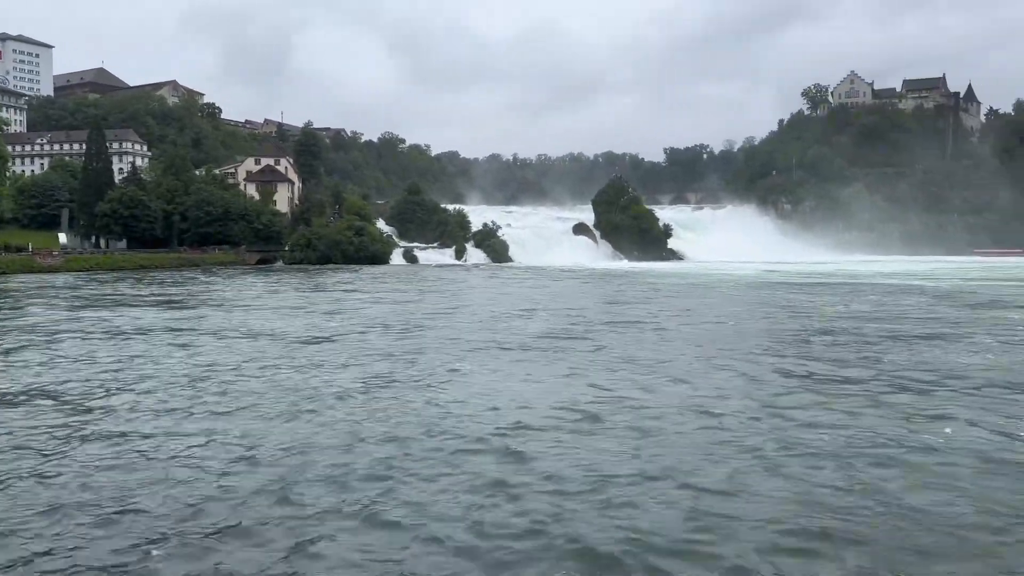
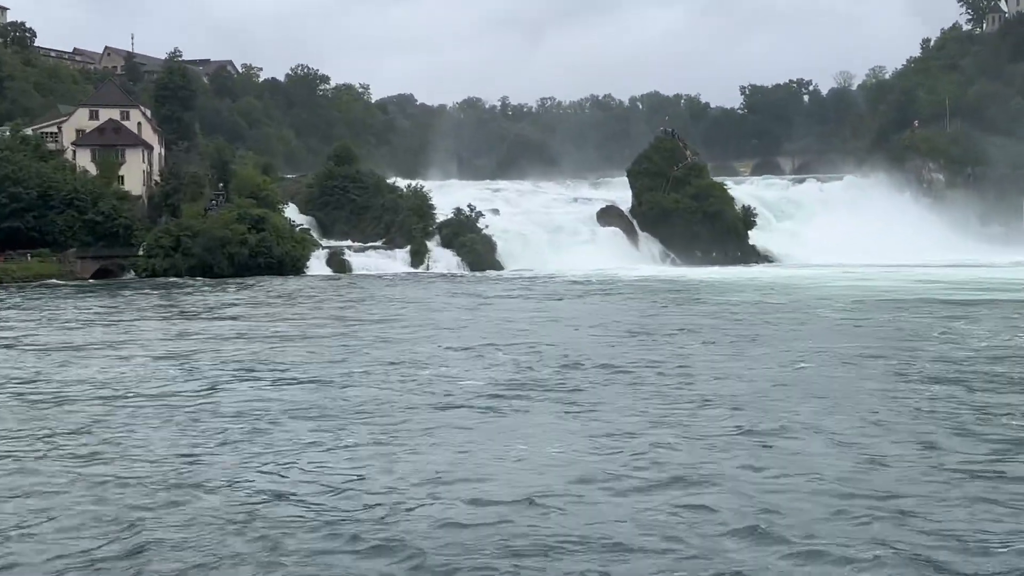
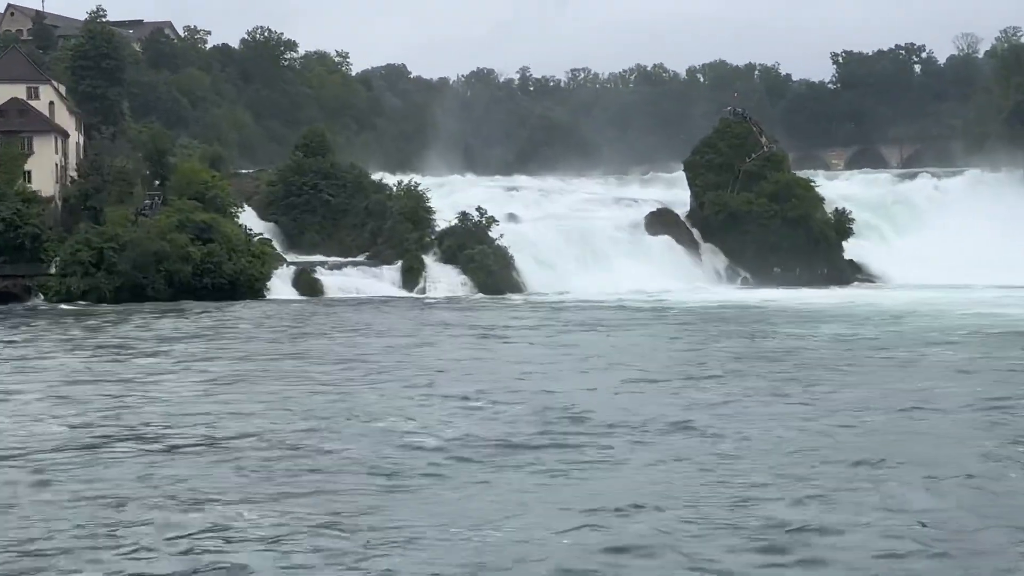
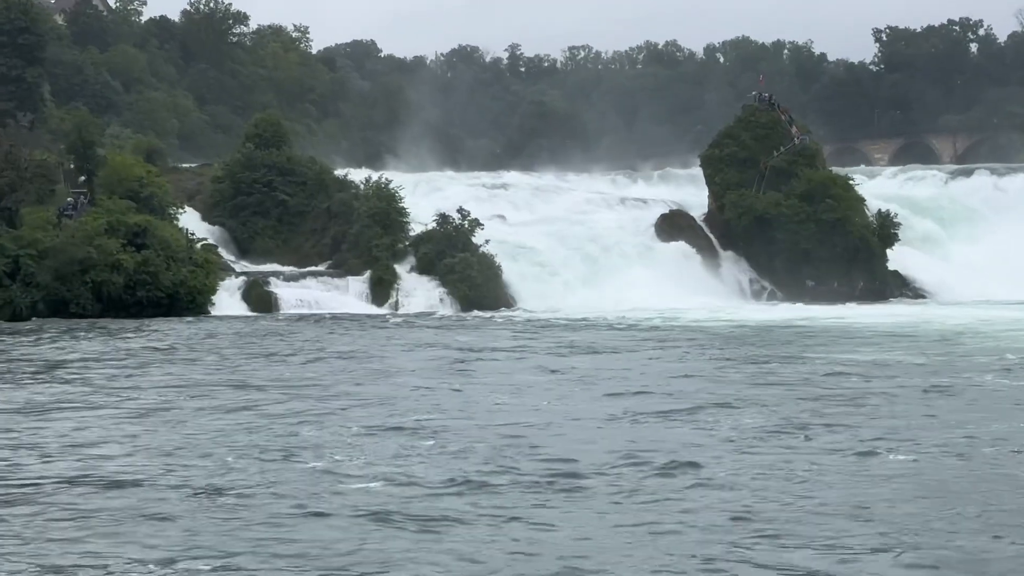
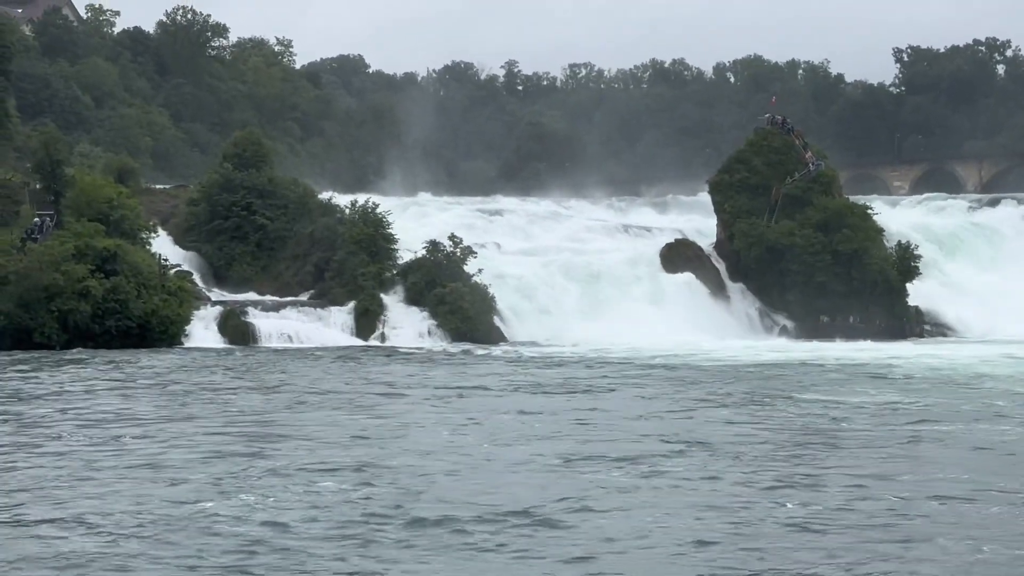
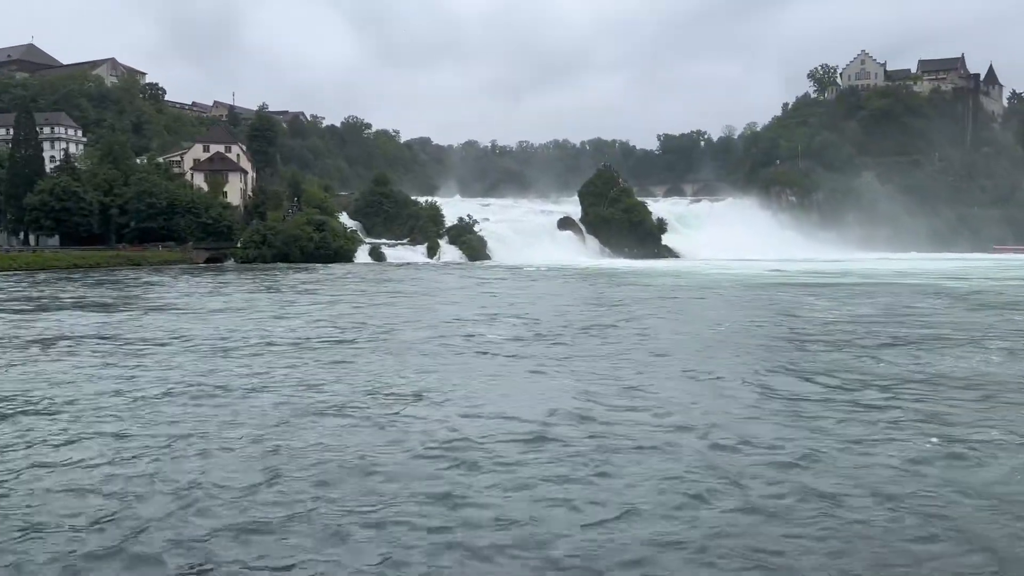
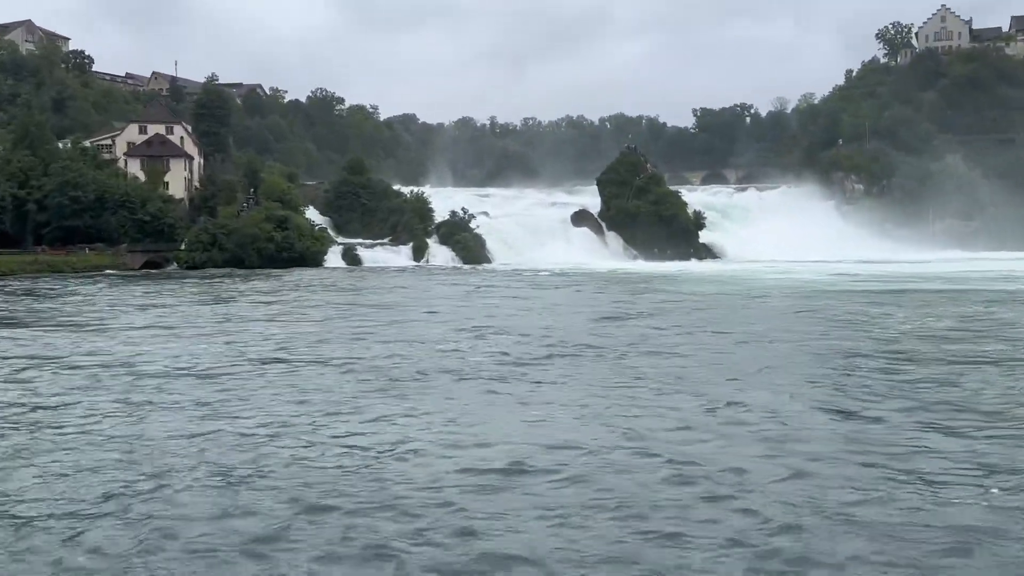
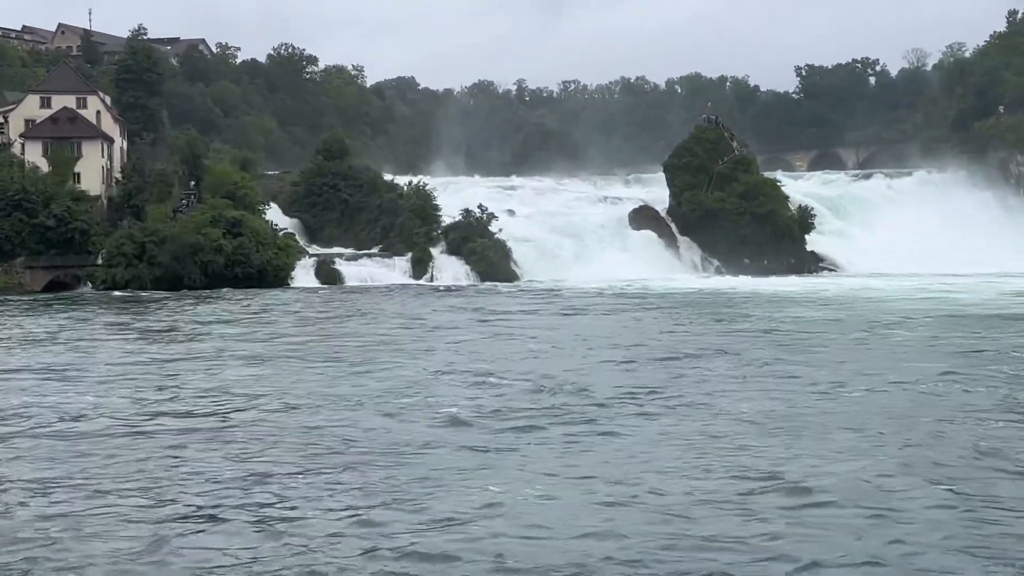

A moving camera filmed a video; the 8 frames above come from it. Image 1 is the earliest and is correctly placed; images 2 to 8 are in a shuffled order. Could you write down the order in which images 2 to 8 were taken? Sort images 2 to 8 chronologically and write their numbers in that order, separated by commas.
6, 7, 2, 8, 3, 4, 5
